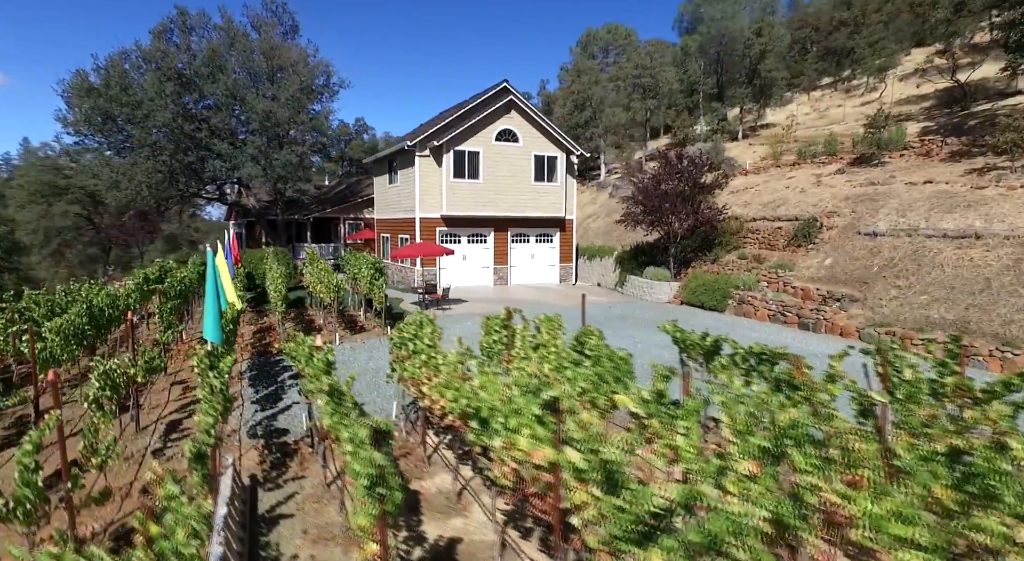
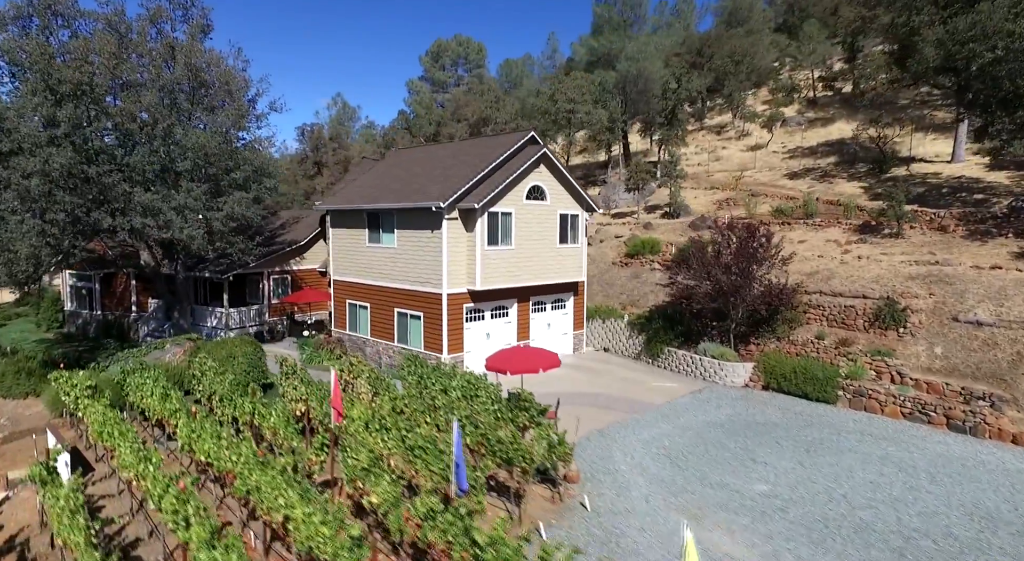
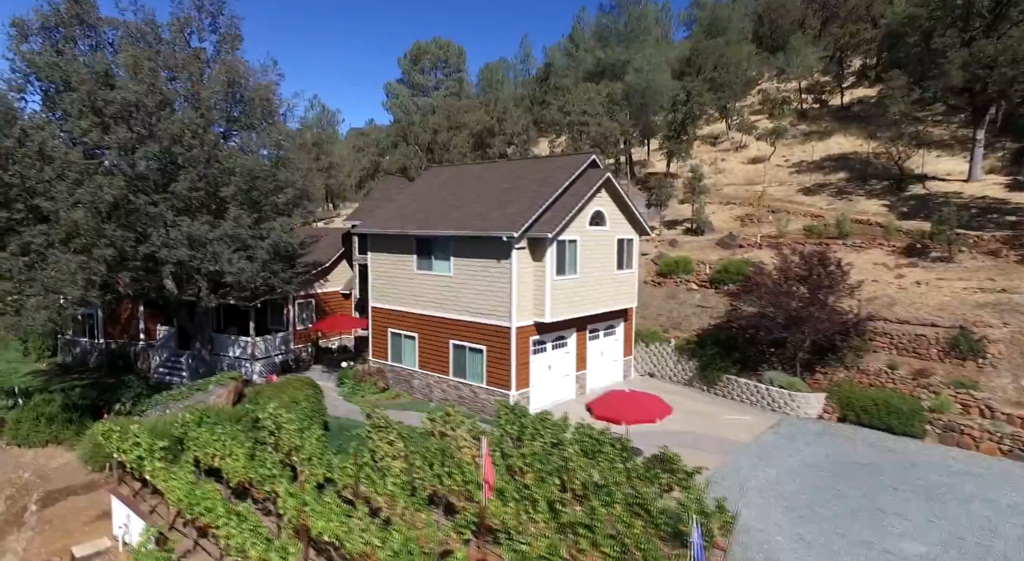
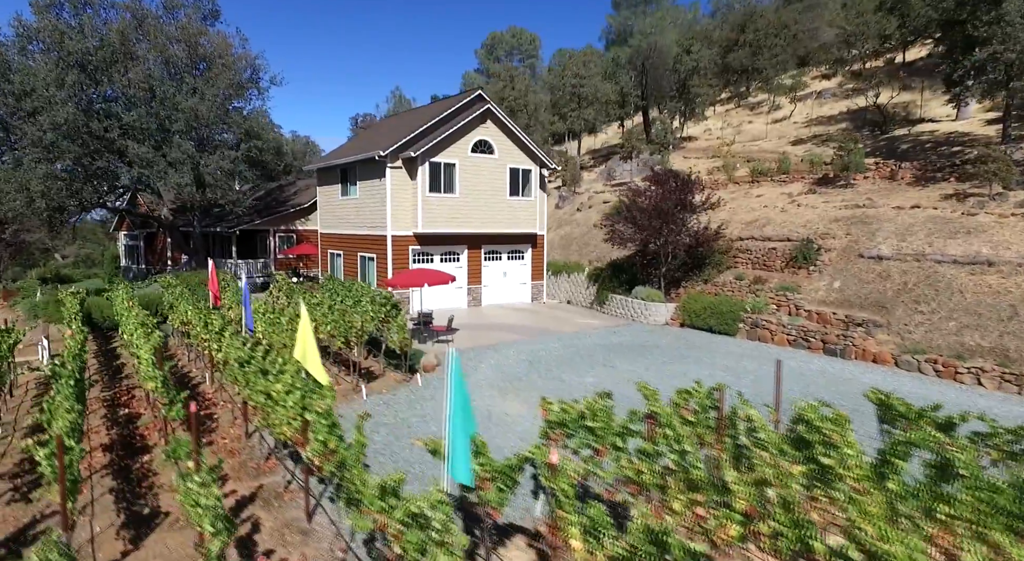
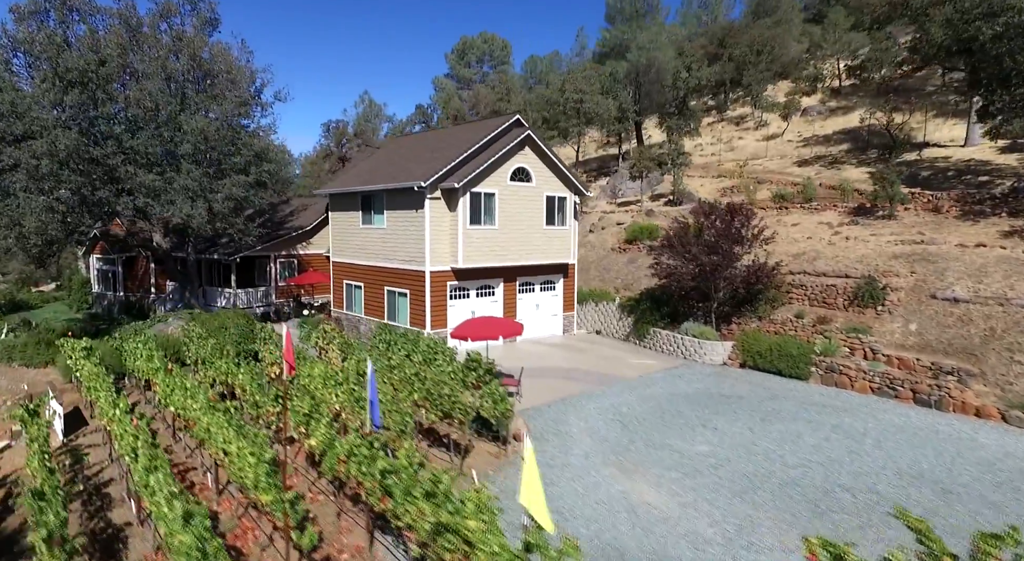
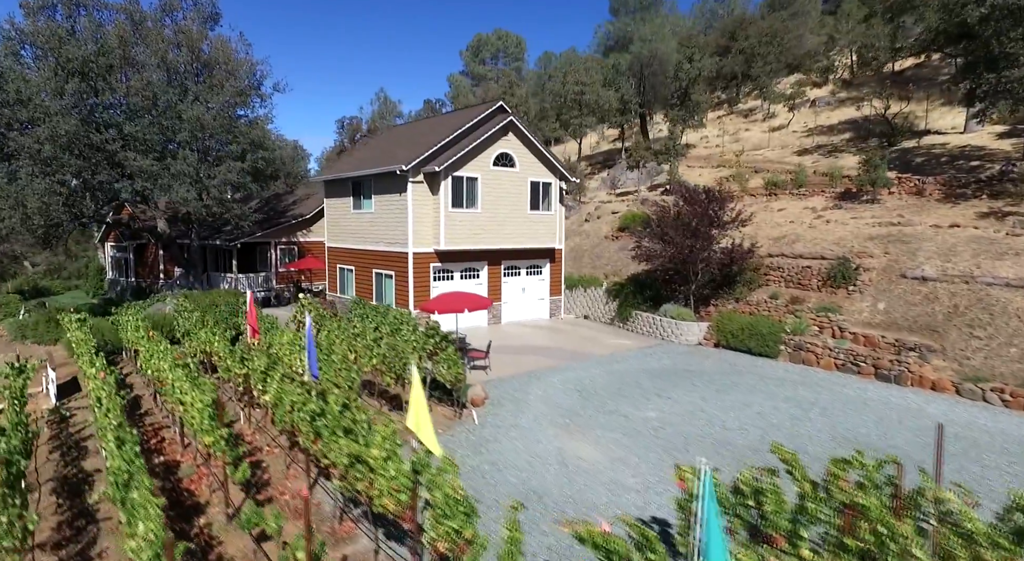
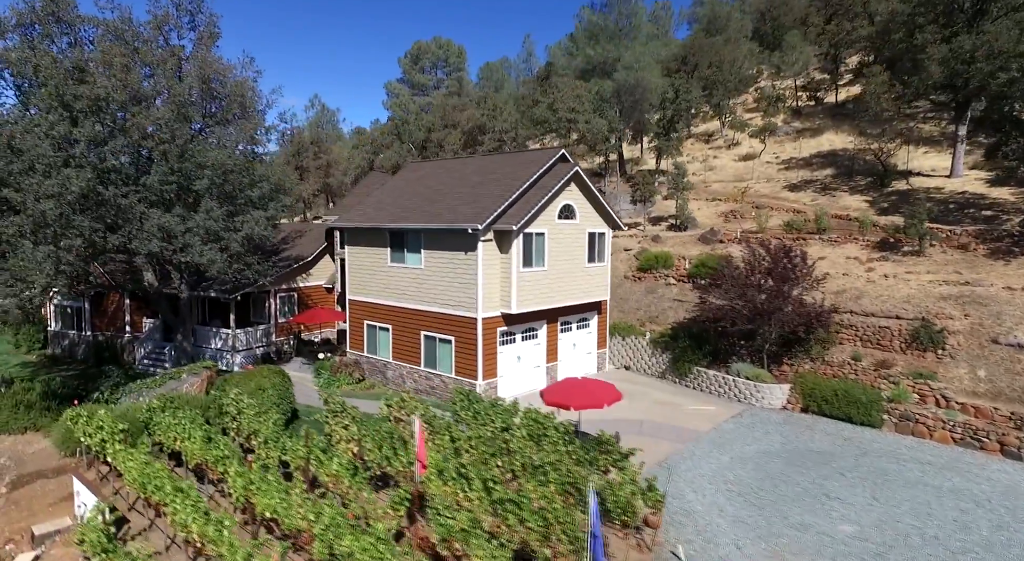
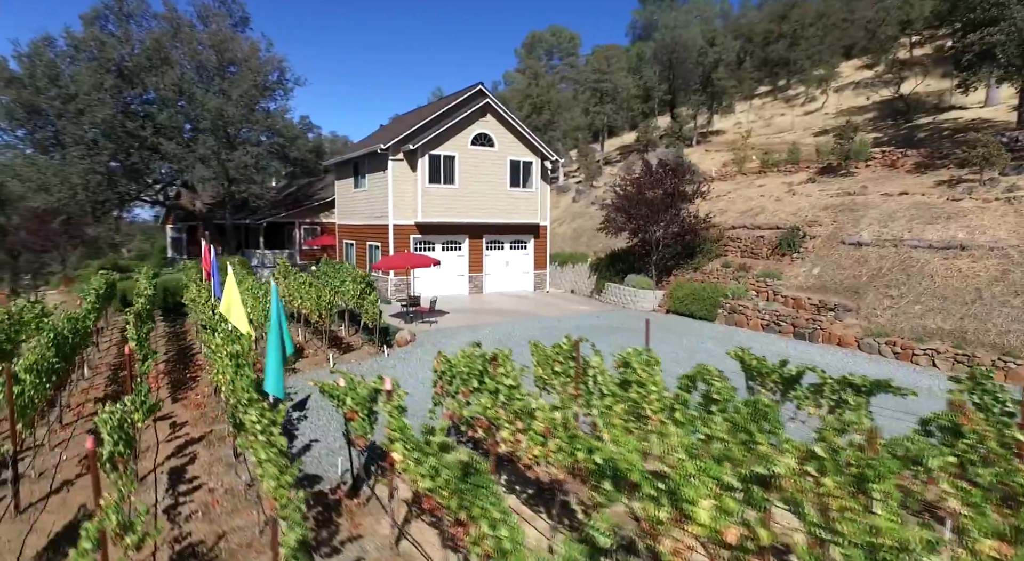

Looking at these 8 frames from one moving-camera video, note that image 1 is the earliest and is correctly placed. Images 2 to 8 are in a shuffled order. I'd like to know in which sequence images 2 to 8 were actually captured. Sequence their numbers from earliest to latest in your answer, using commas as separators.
8, 4, 6, 5, 2, 7, 3
